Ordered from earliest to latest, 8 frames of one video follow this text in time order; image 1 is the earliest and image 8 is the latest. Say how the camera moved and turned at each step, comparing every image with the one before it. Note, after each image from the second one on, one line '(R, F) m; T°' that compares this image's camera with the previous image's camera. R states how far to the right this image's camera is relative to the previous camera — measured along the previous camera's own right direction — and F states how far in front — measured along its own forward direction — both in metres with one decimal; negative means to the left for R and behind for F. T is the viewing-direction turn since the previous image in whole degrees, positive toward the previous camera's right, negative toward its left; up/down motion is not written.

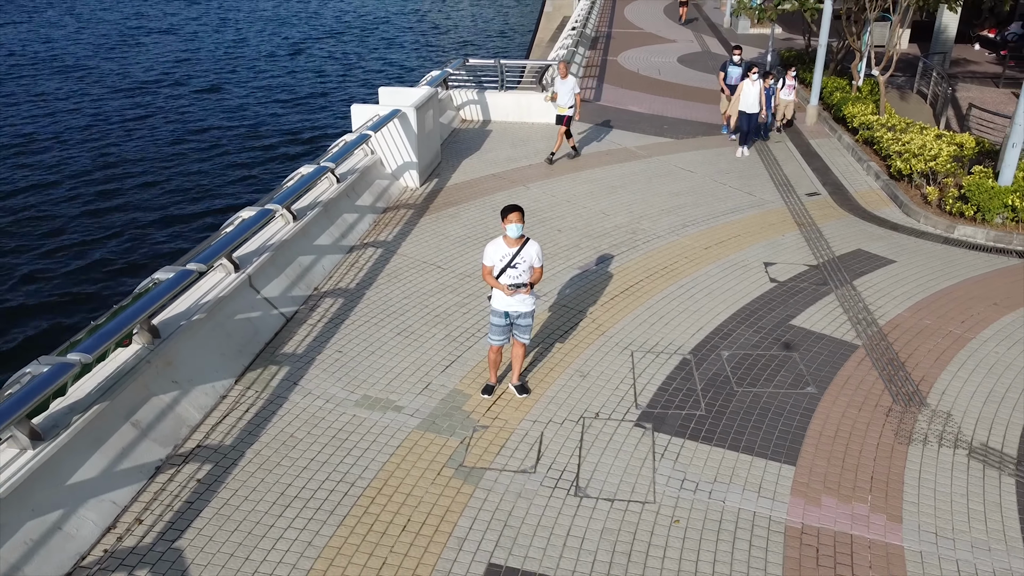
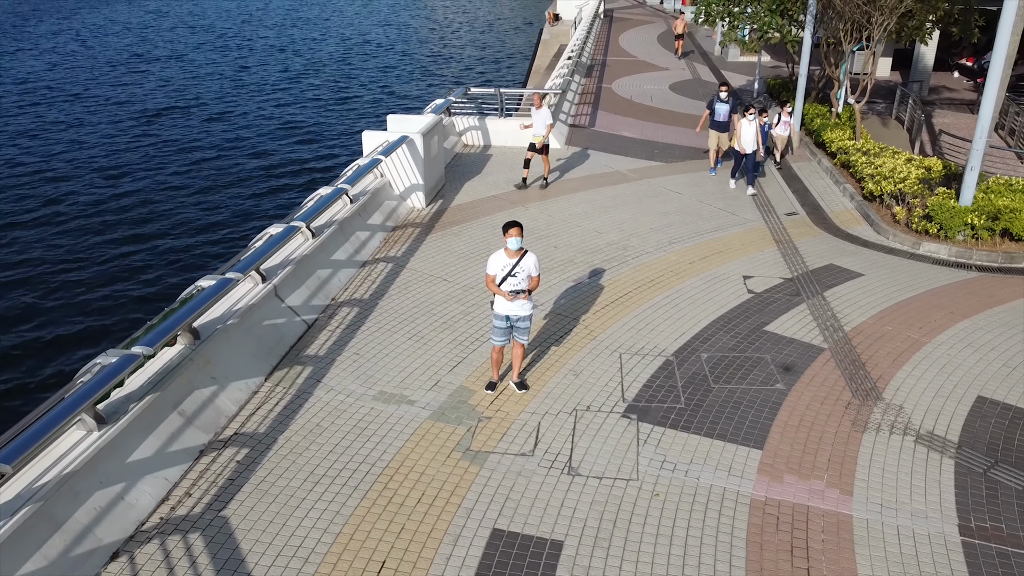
(0.0, -0.8) m; 0°
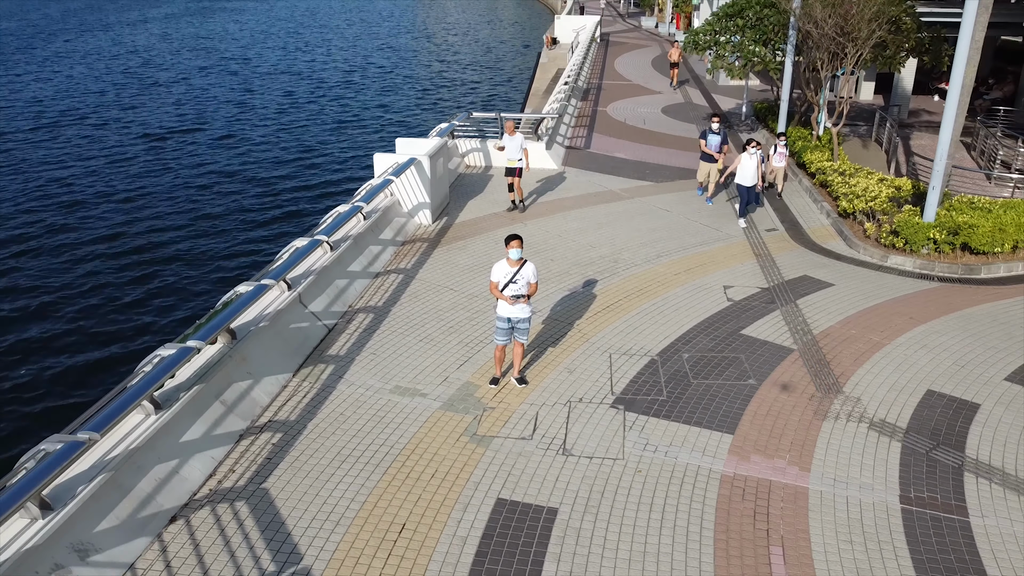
(0.0, -0.9) m; 0°
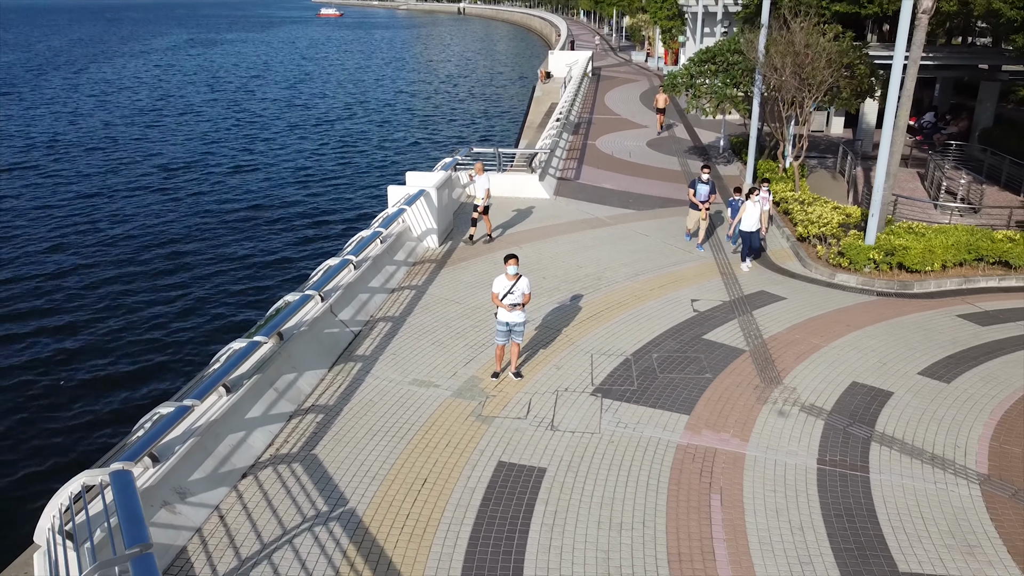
(0.0, -1.8) m; 0°
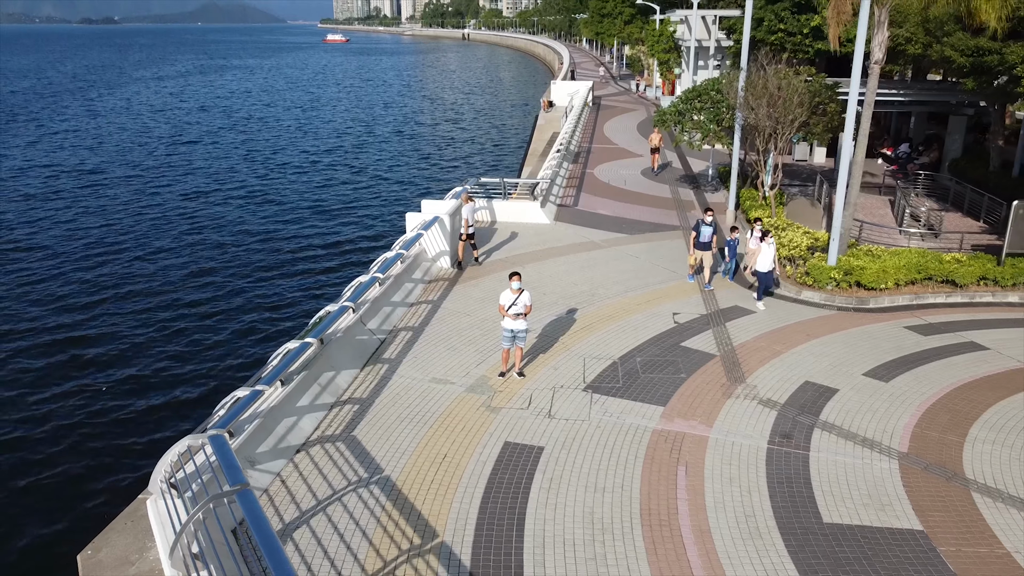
(0.0, -1.8) m; 0°
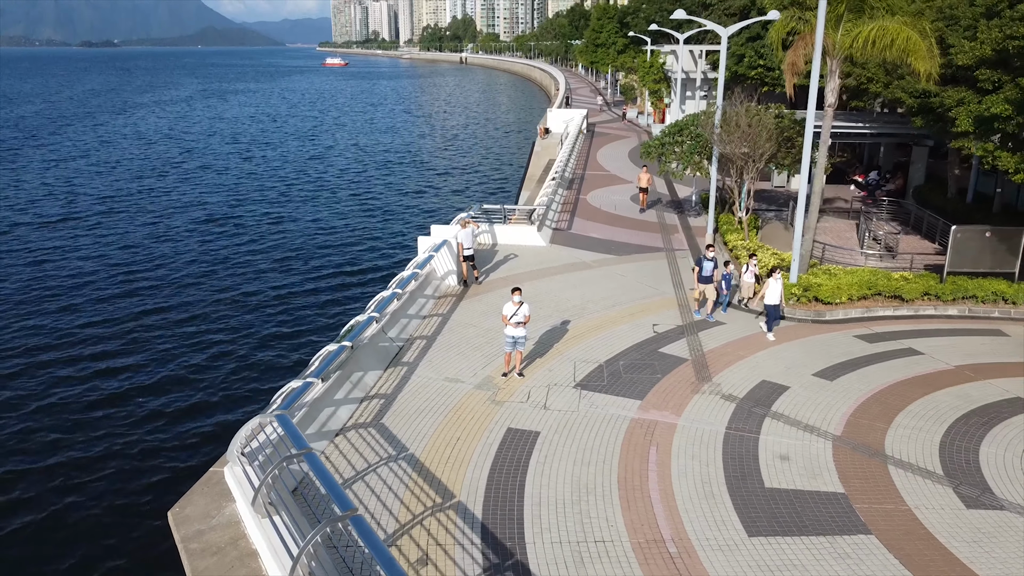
(-0.1, -2.1) m; 0°
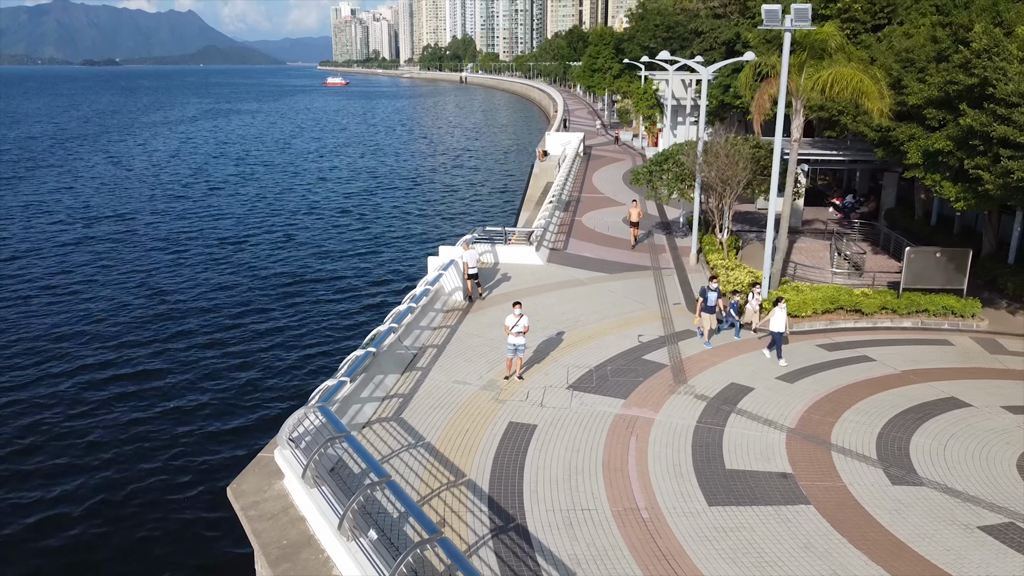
(0.0, -2.0) m; 0°
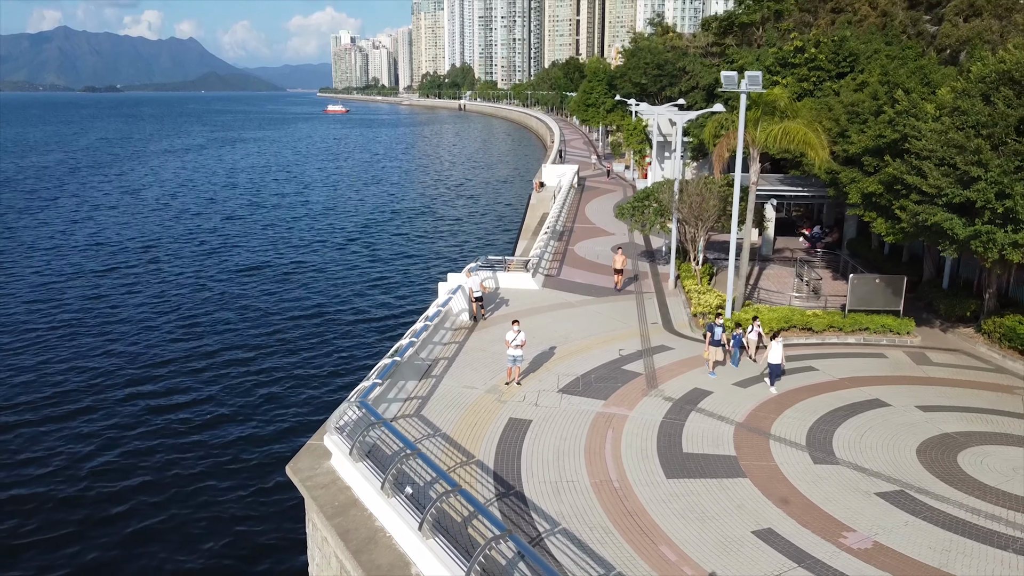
(0.0, -3.2) m; 0°
